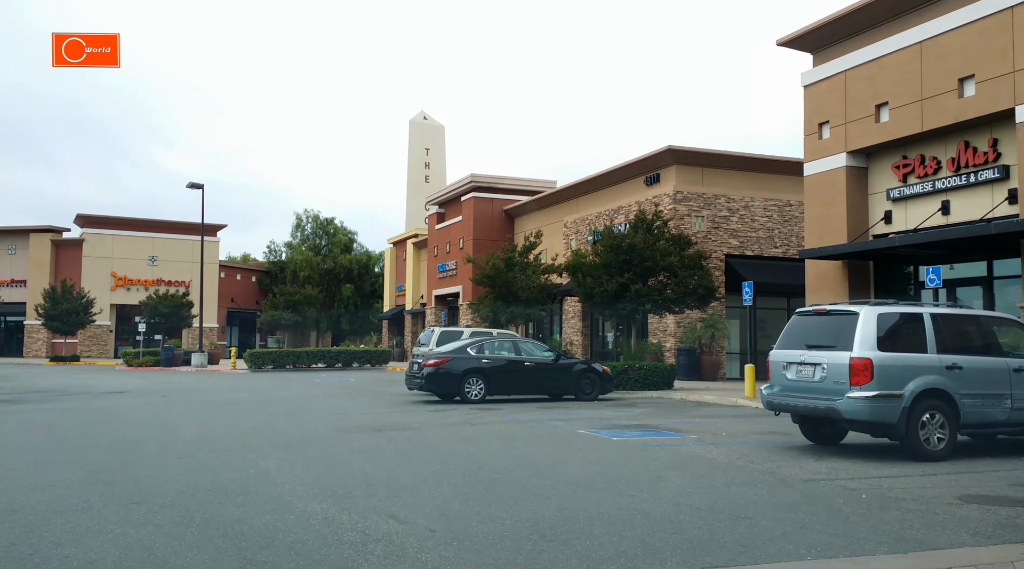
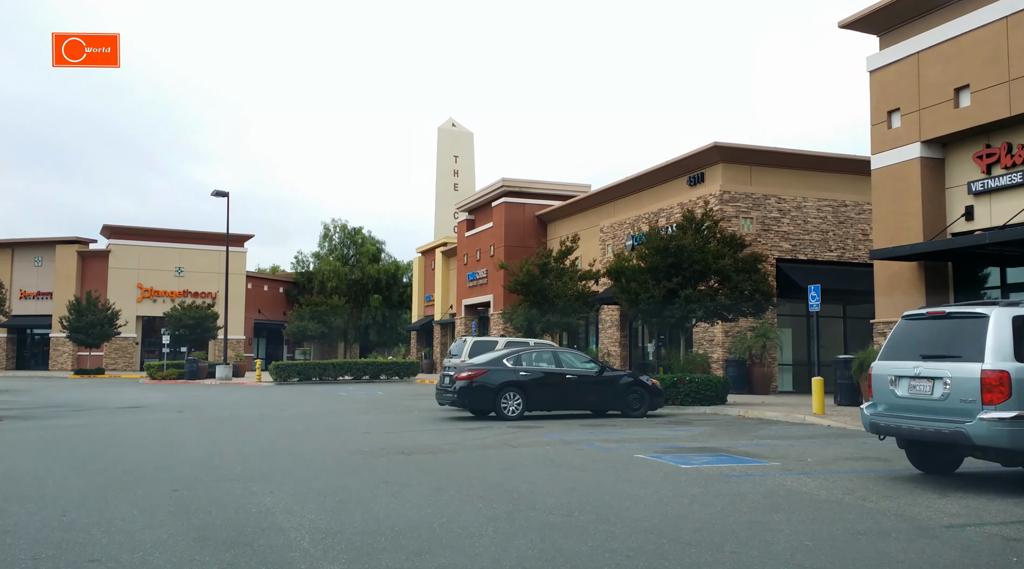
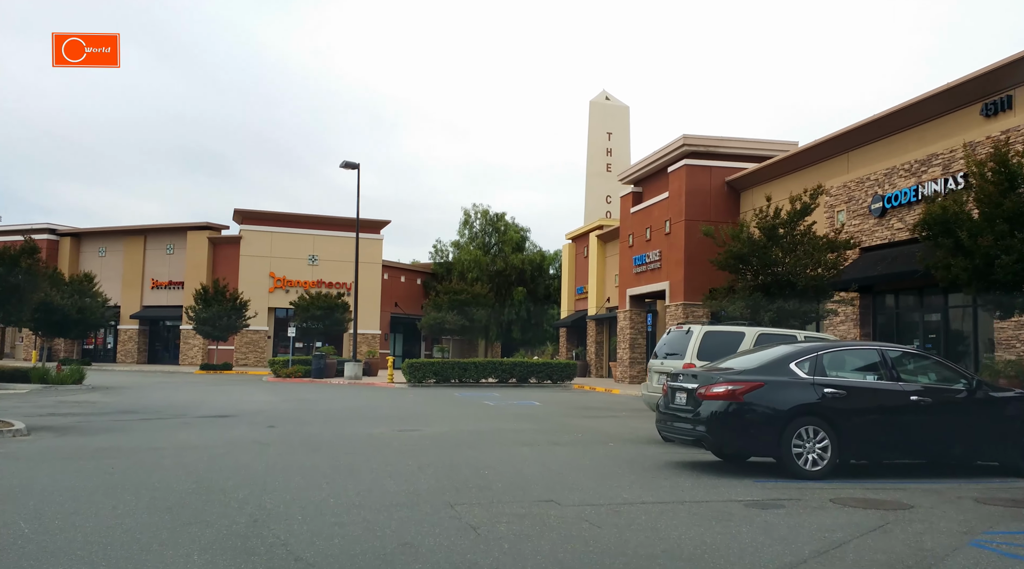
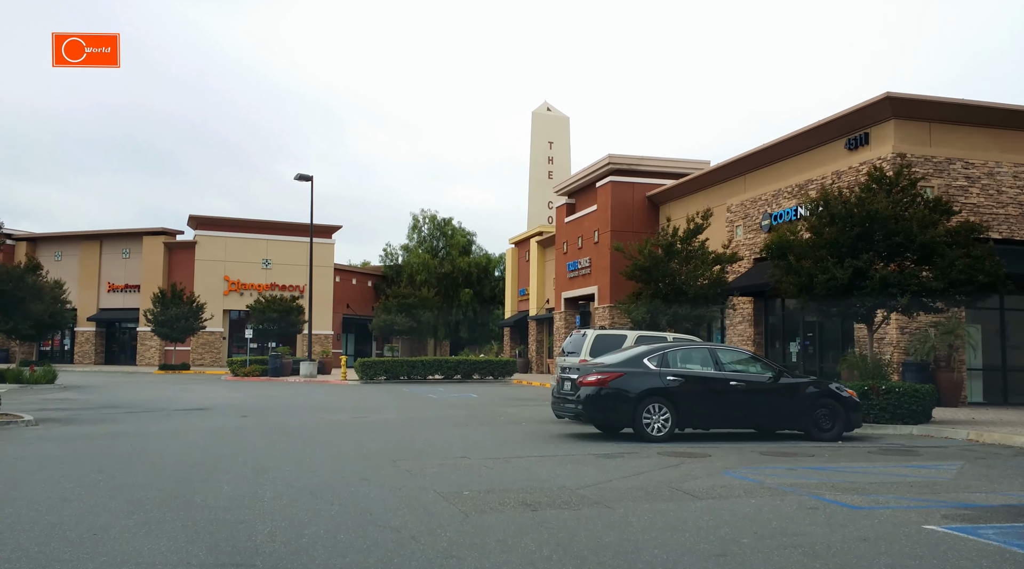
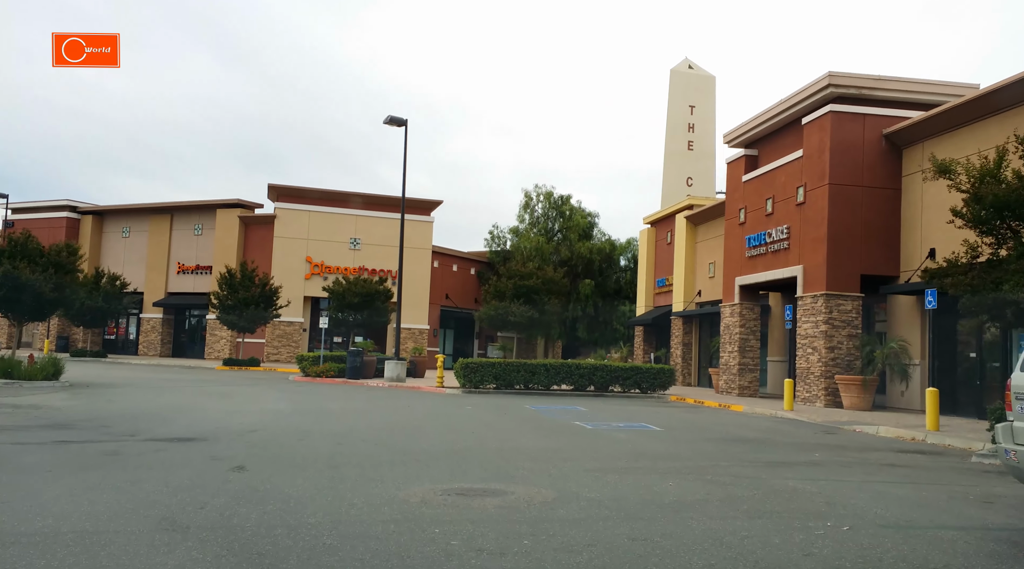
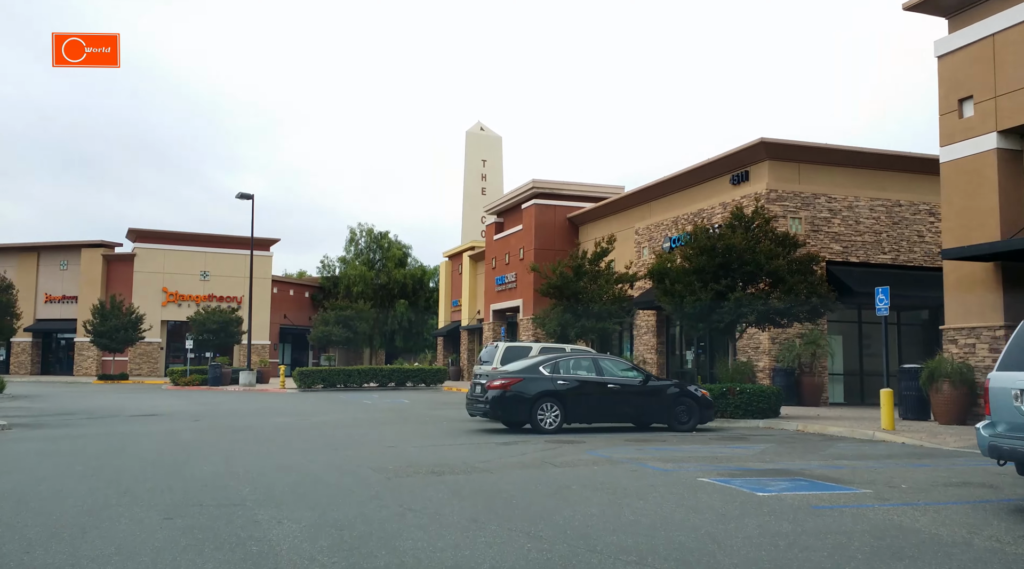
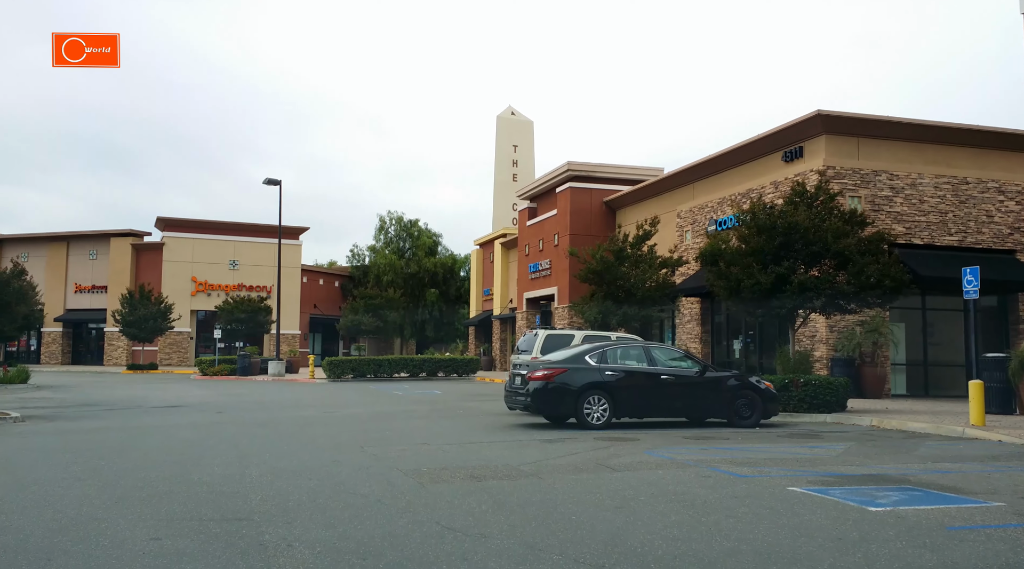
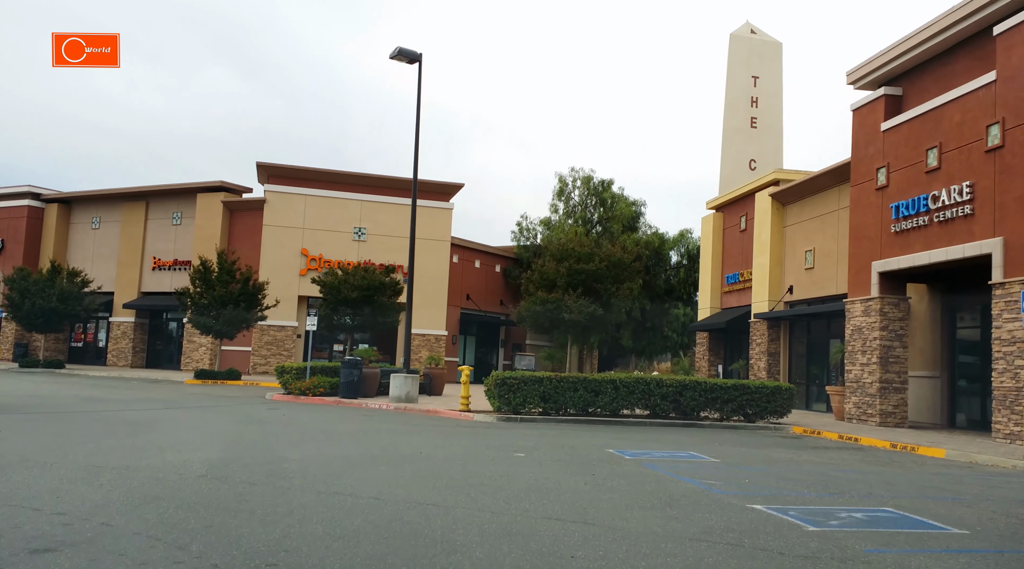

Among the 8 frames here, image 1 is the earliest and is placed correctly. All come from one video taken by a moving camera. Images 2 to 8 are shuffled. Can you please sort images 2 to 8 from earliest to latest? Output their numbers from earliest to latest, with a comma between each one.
2, 6, 7, 4, 3, 5, 8
